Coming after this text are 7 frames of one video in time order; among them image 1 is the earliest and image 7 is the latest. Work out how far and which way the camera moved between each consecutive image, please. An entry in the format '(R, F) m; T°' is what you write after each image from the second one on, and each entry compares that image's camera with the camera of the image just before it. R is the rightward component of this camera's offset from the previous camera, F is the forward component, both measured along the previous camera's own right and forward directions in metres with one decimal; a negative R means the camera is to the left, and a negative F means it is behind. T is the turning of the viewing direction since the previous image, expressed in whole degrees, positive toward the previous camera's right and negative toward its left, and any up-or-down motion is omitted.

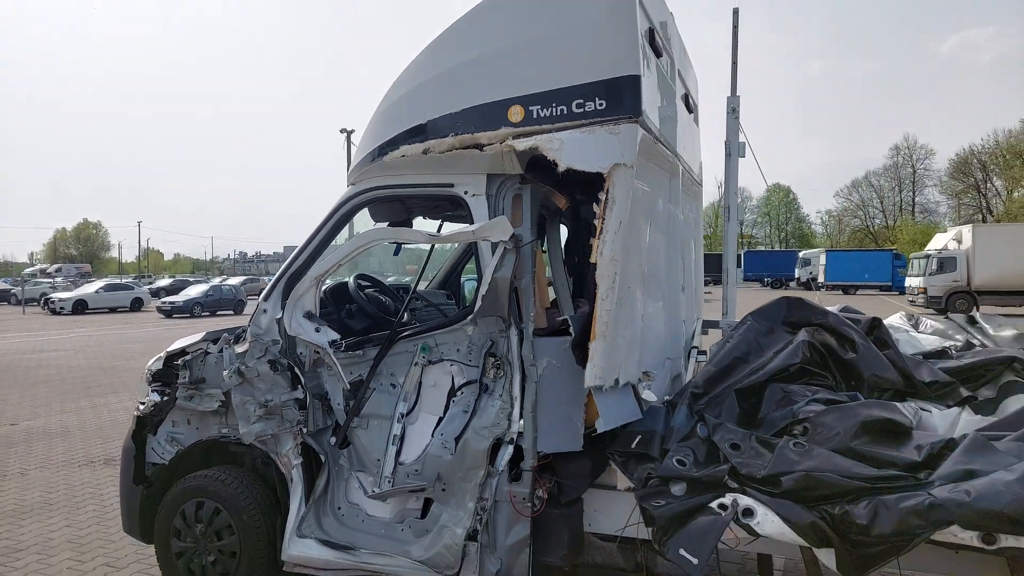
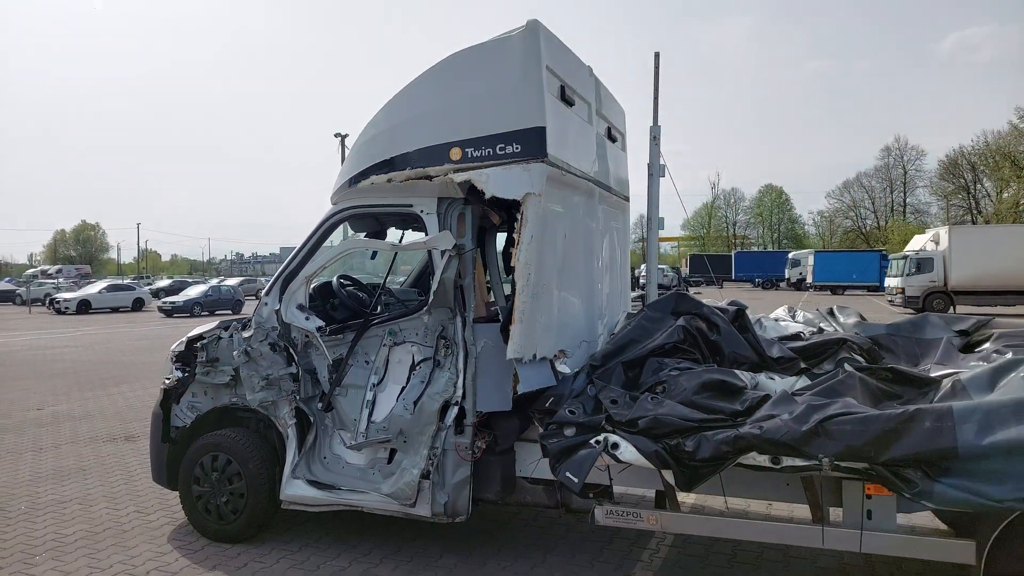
(+0.3, -1.0) m; 0°
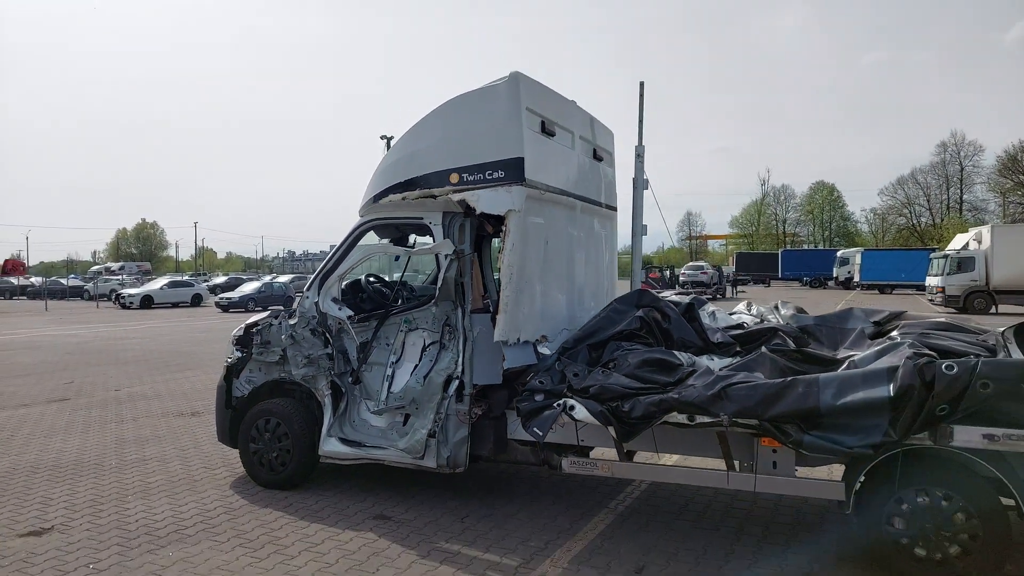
(+0.4, -1.0) m; -4°
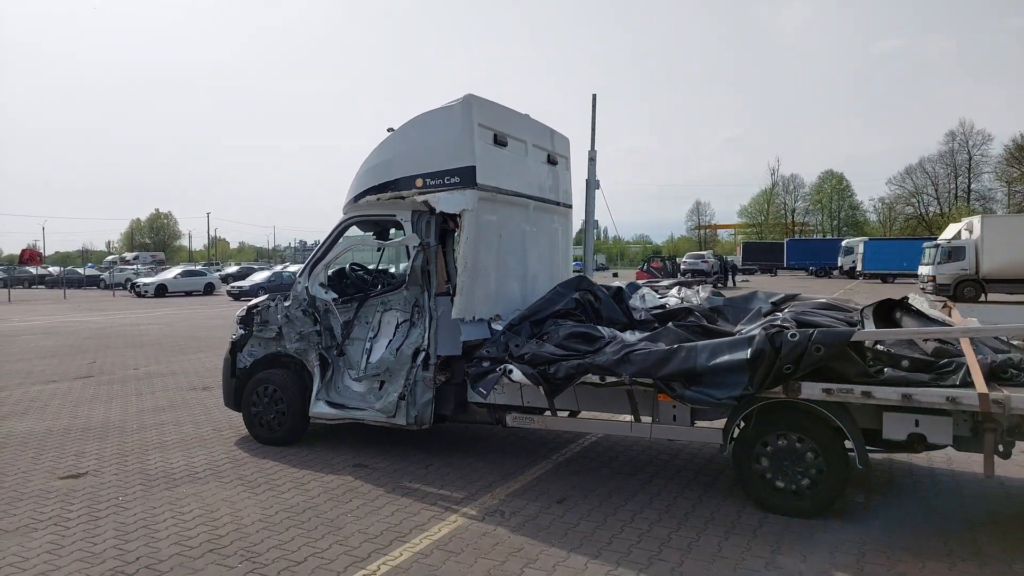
(+0.5, -1.0) m; -1°
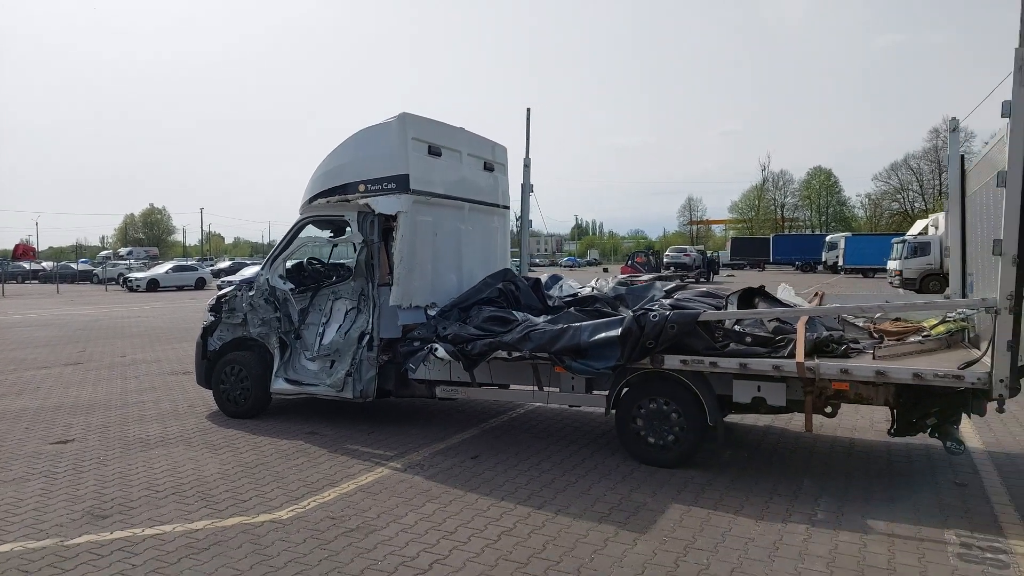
(+0.6, -1.0) m; 0°
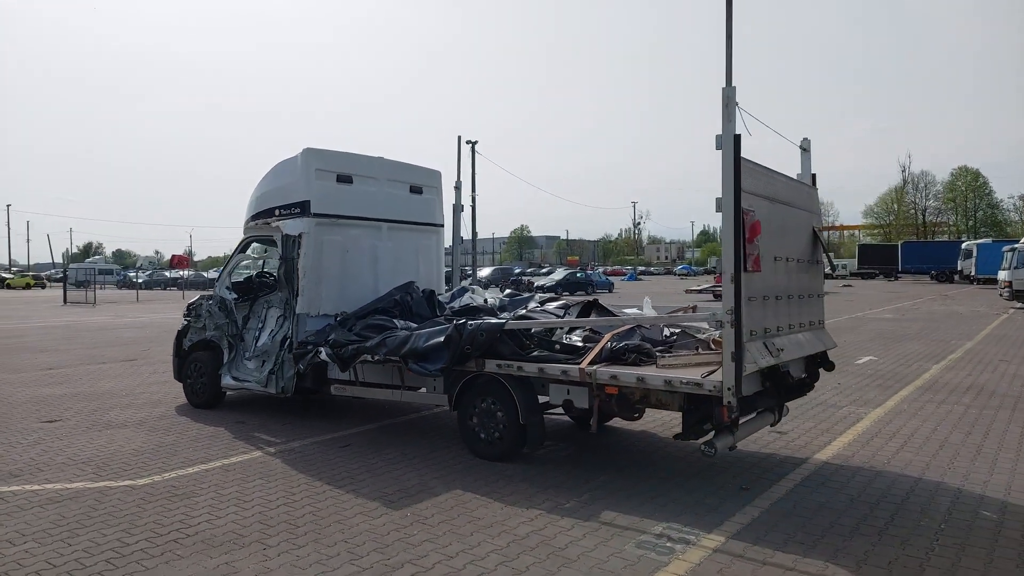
(+2.5, -0.6) m; -10°
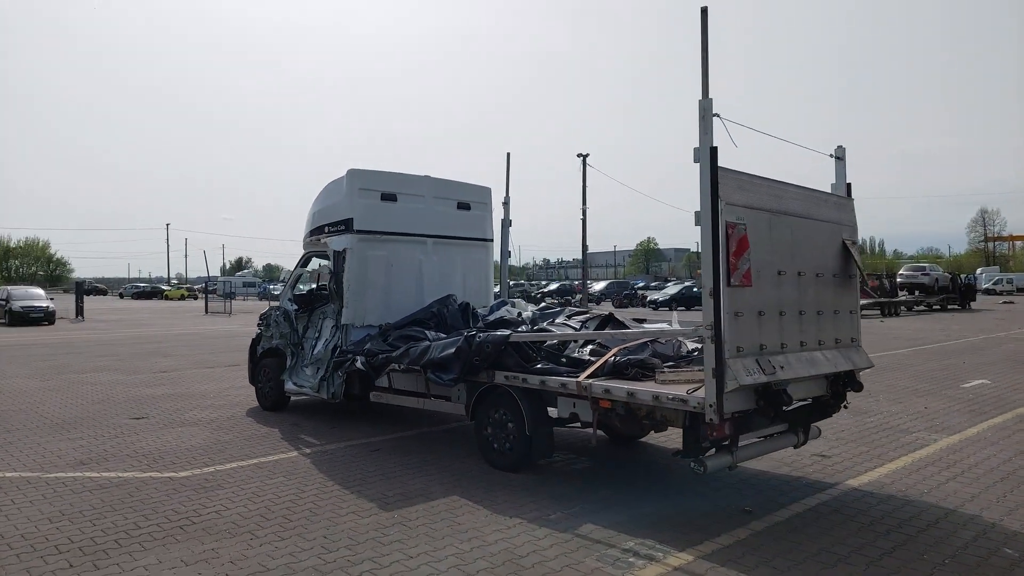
(+1.0, 0.0) m; -10°
